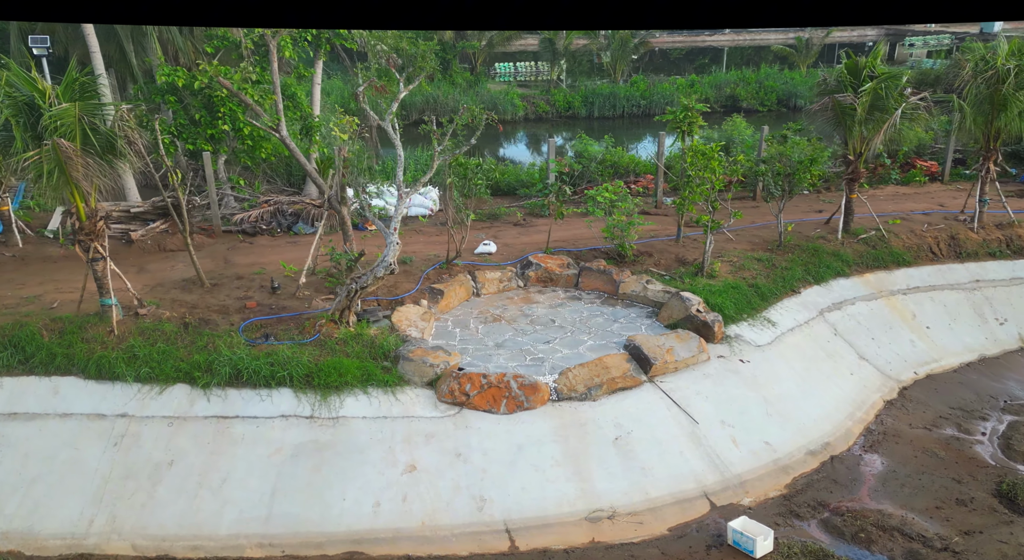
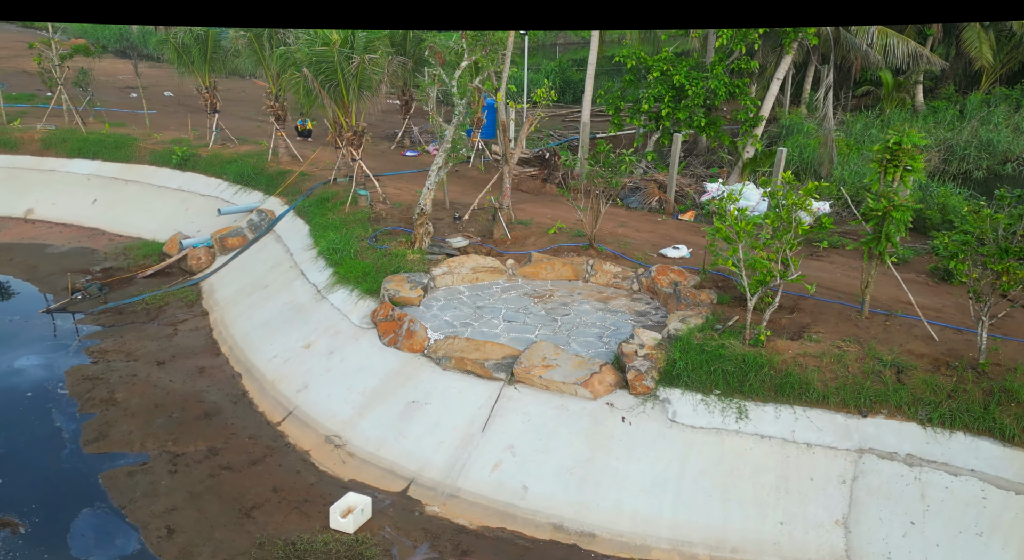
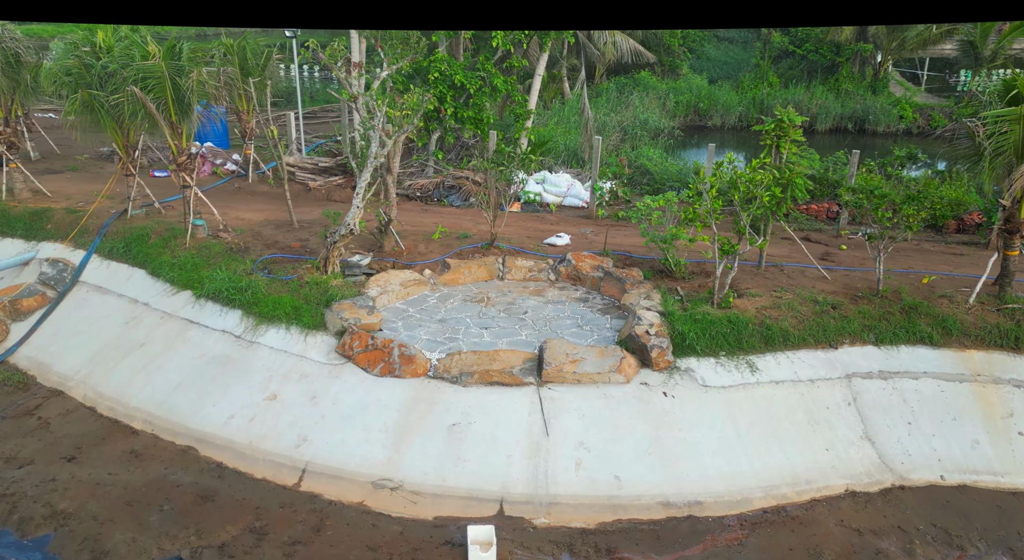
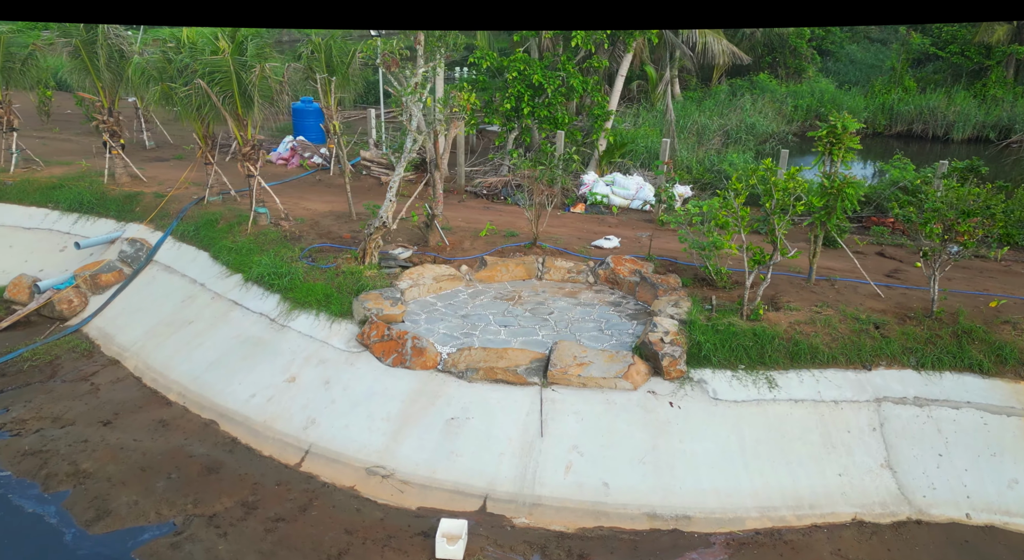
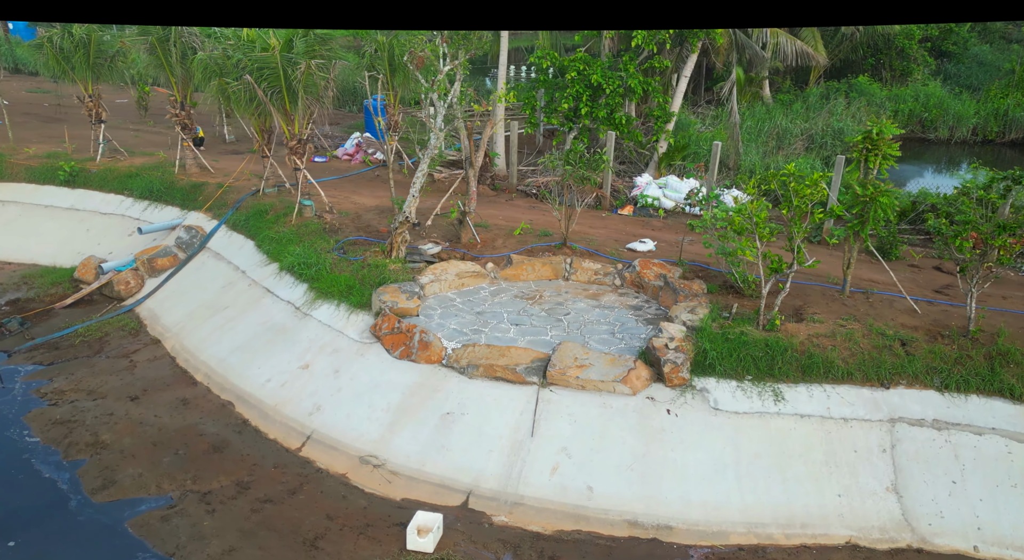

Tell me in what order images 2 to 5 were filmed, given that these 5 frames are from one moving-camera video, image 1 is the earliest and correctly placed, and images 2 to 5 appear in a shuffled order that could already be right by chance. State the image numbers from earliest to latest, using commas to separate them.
3, 4, 5, 2
